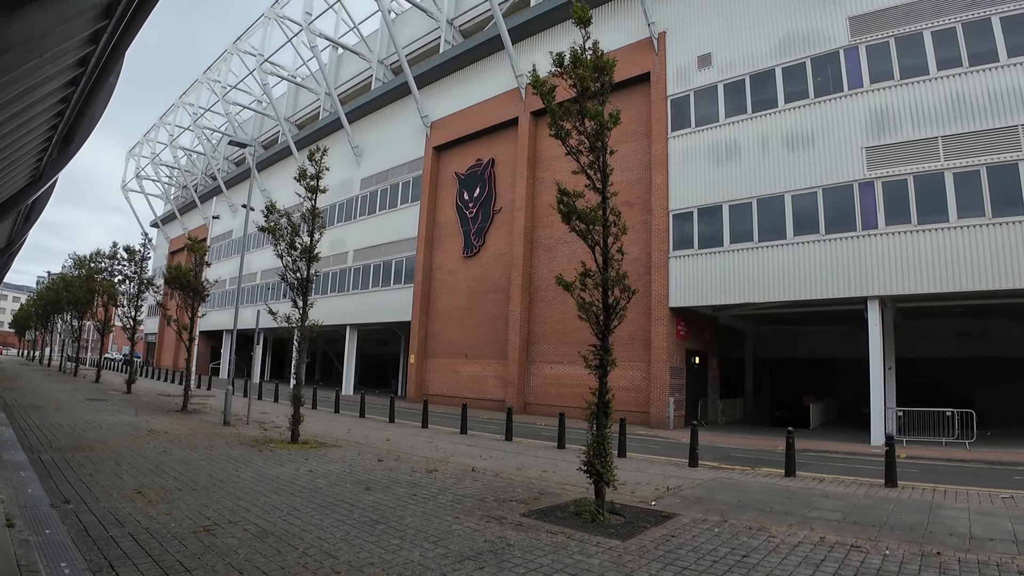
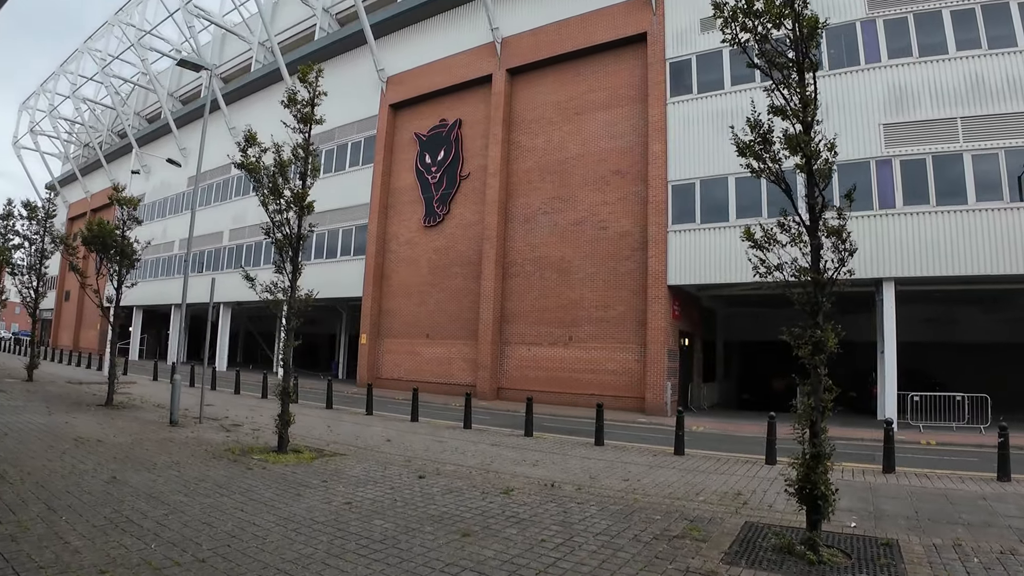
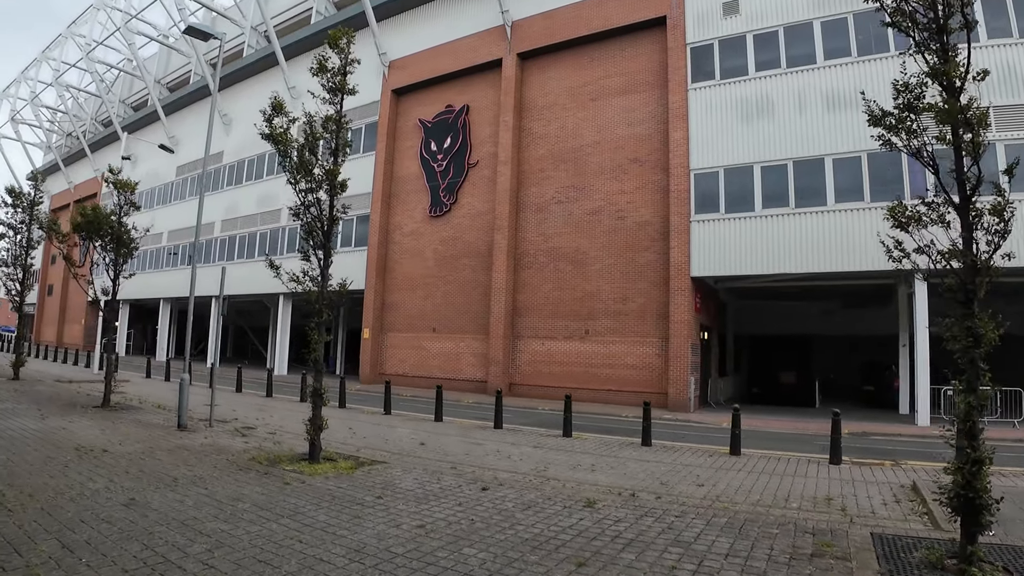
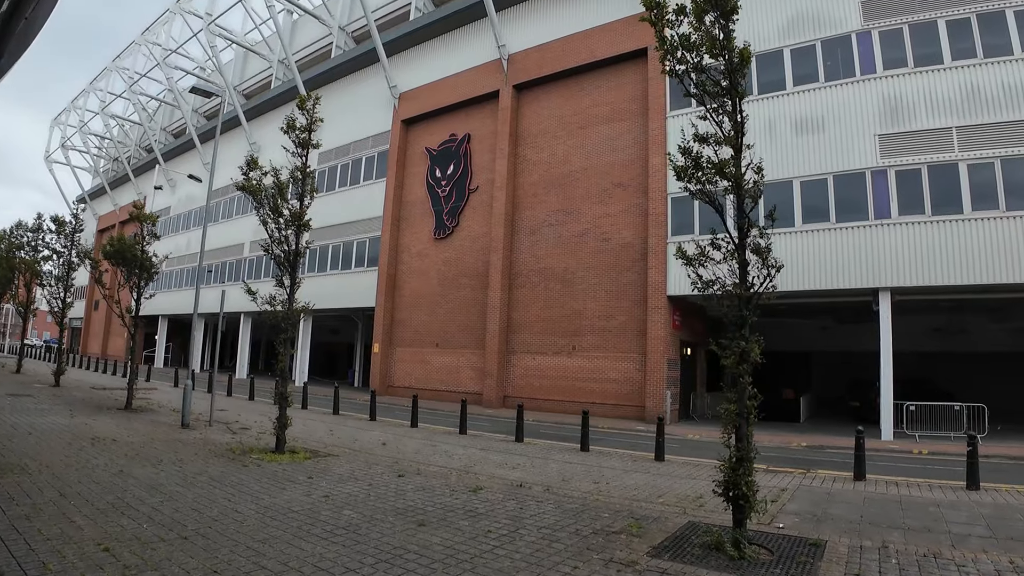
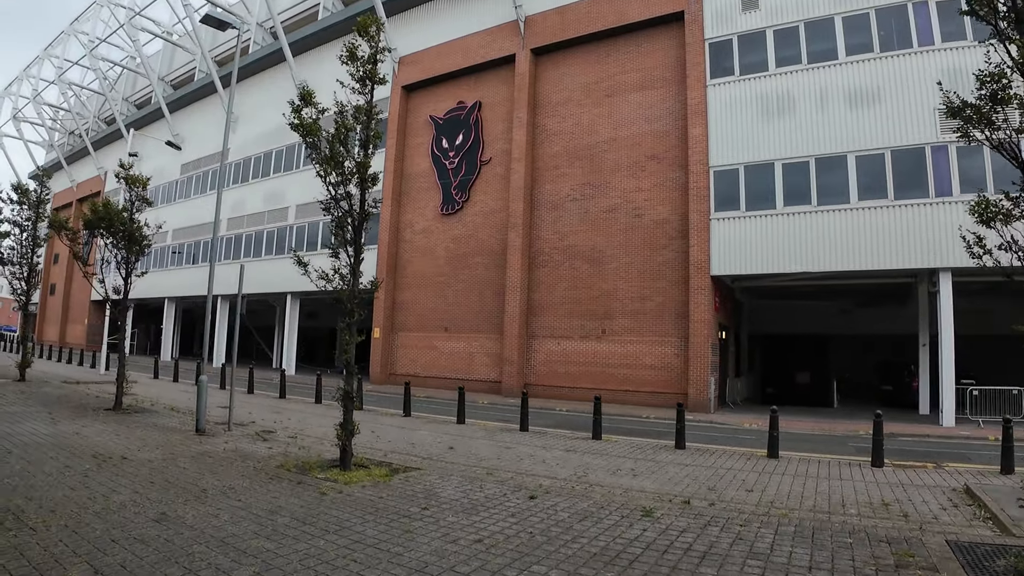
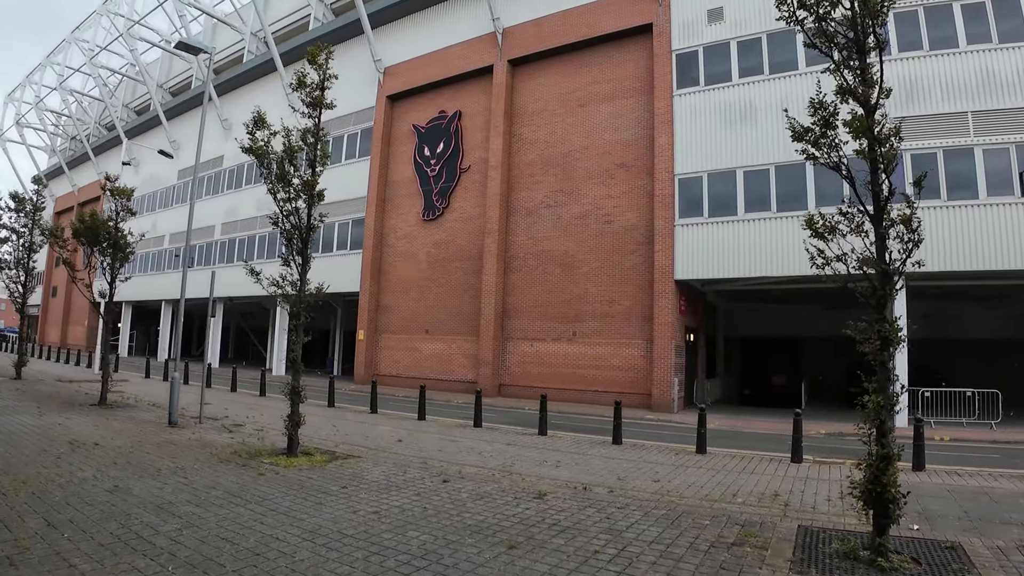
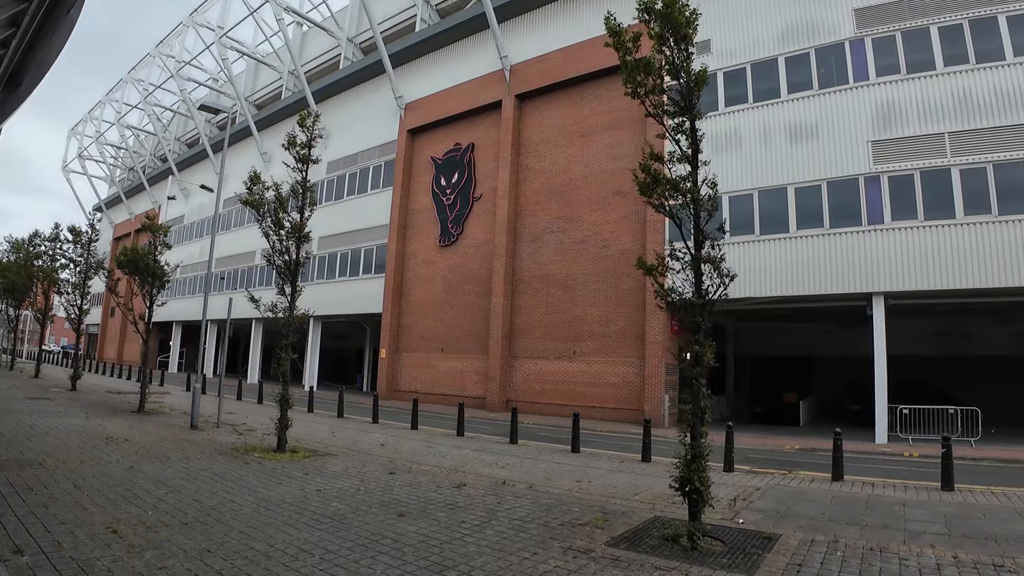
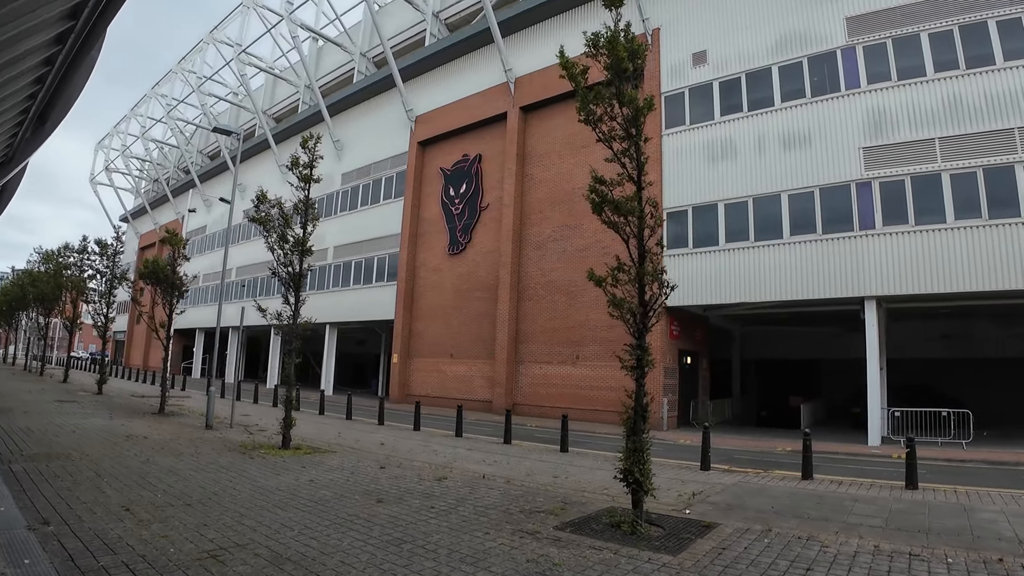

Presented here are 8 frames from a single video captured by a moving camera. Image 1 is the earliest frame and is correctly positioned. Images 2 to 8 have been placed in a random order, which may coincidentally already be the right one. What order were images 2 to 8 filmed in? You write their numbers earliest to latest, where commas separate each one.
8, 7, 4, 2, 6, 3, 5
